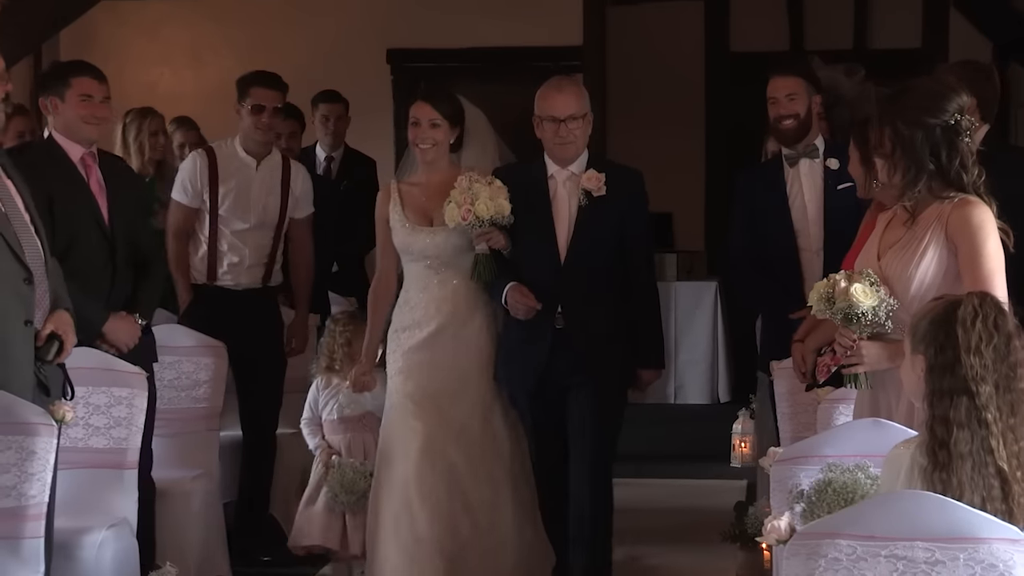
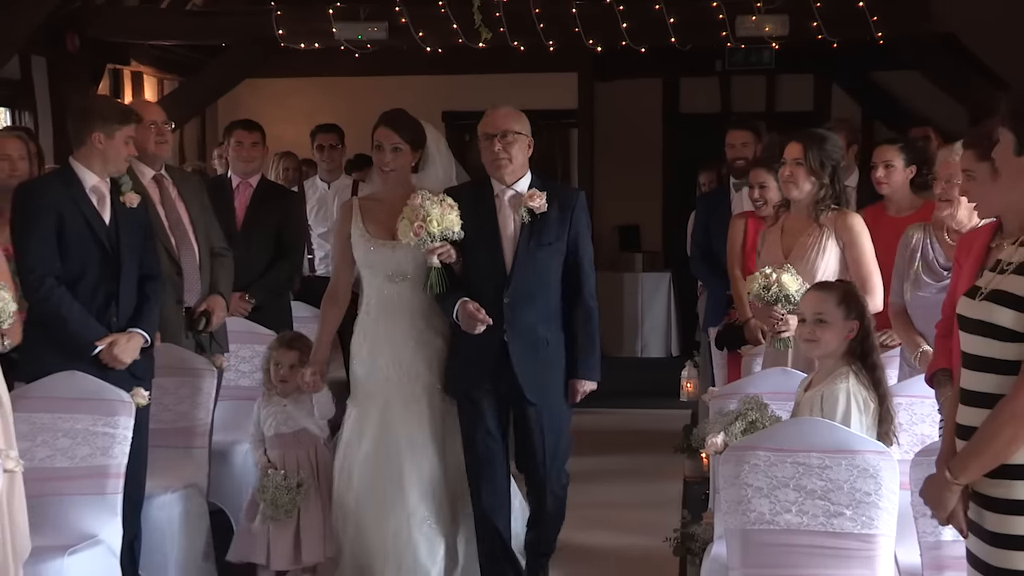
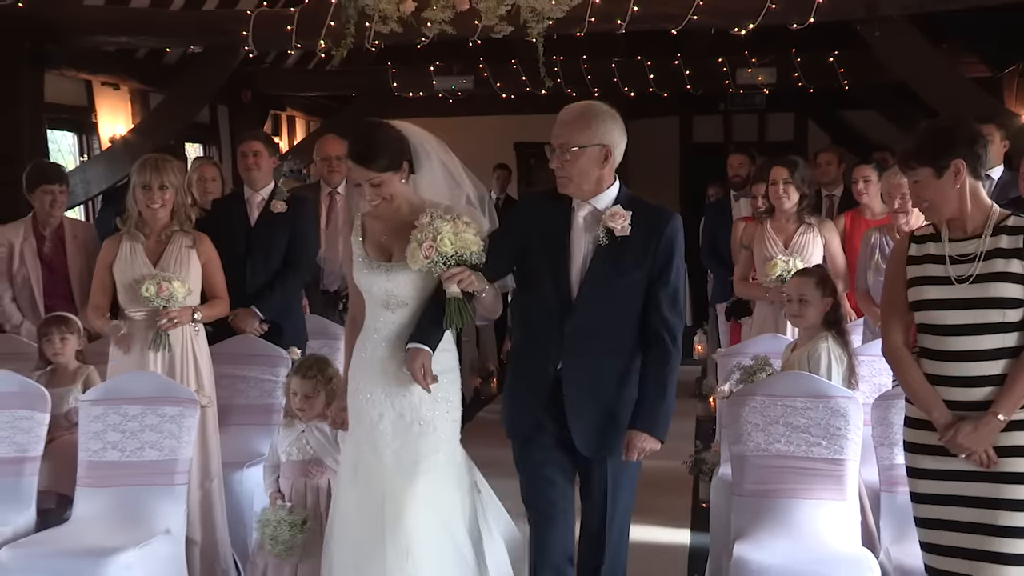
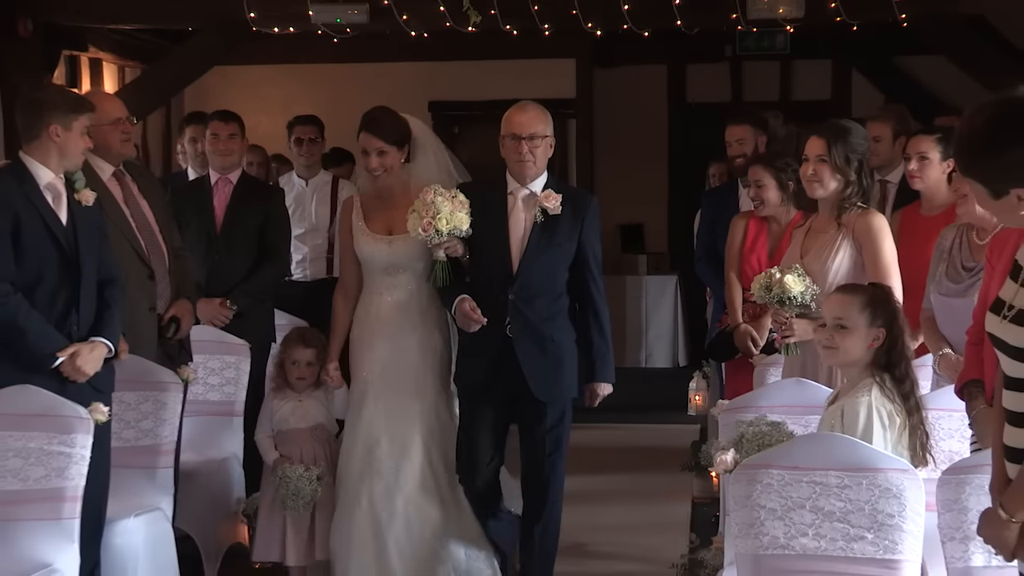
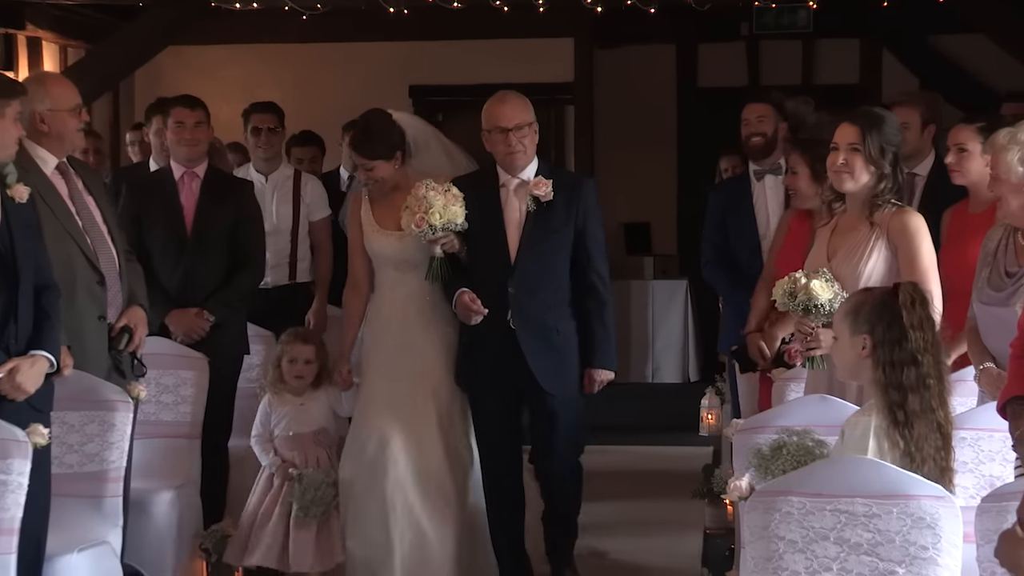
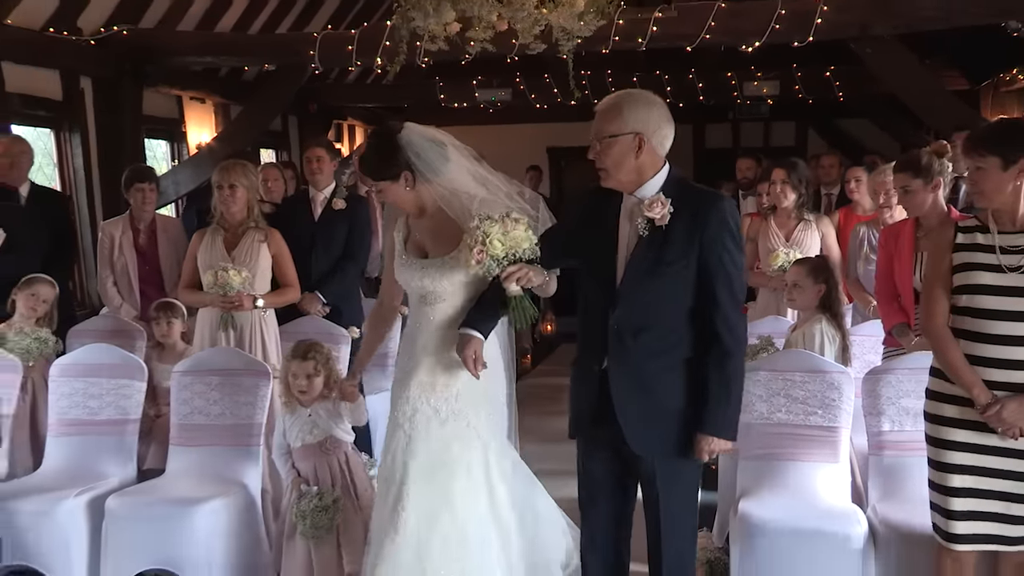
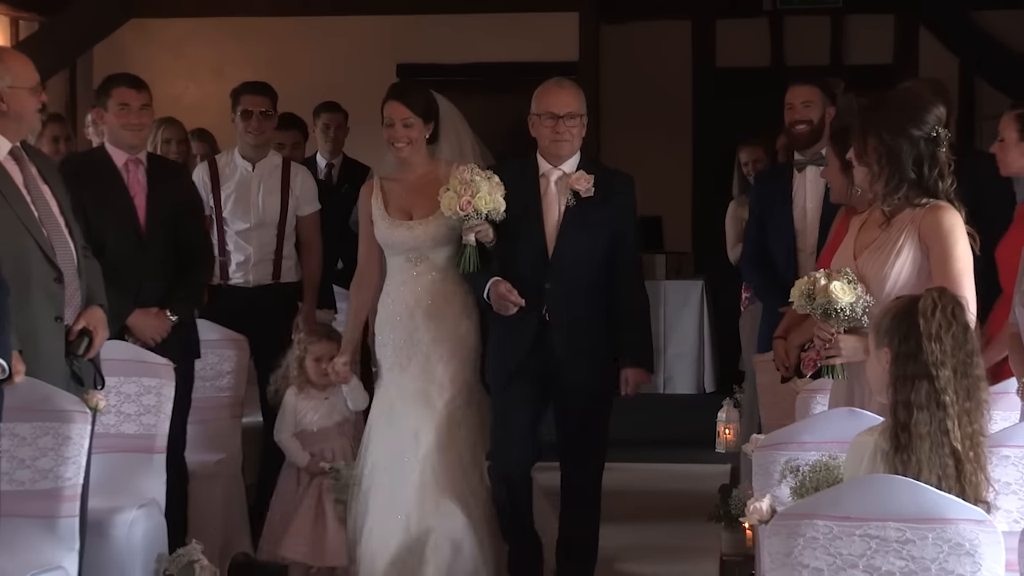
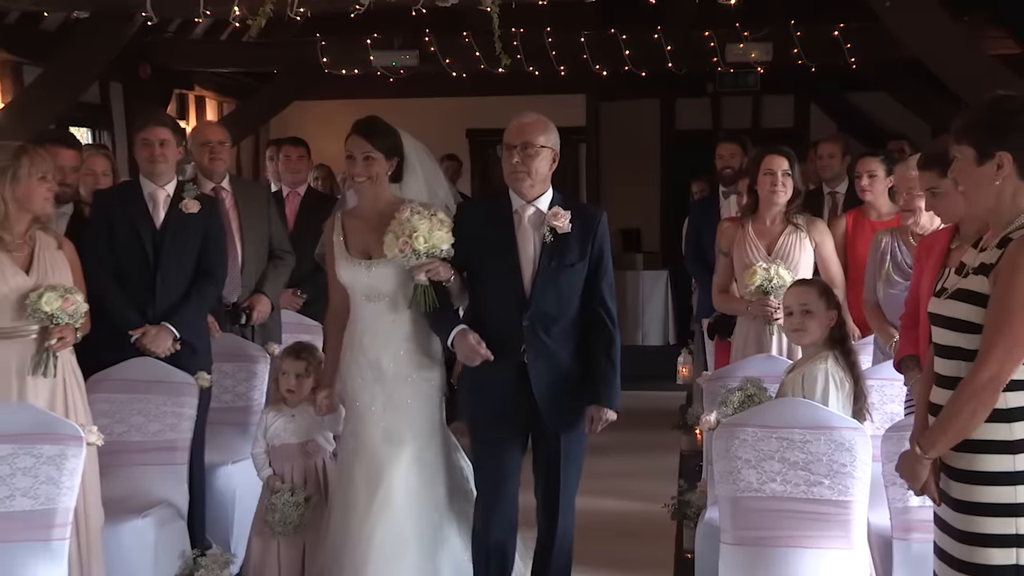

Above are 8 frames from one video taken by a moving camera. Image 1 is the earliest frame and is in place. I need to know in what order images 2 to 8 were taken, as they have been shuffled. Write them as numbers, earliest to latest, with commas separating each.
7, 5, 4, 2, 8, 3, 6
